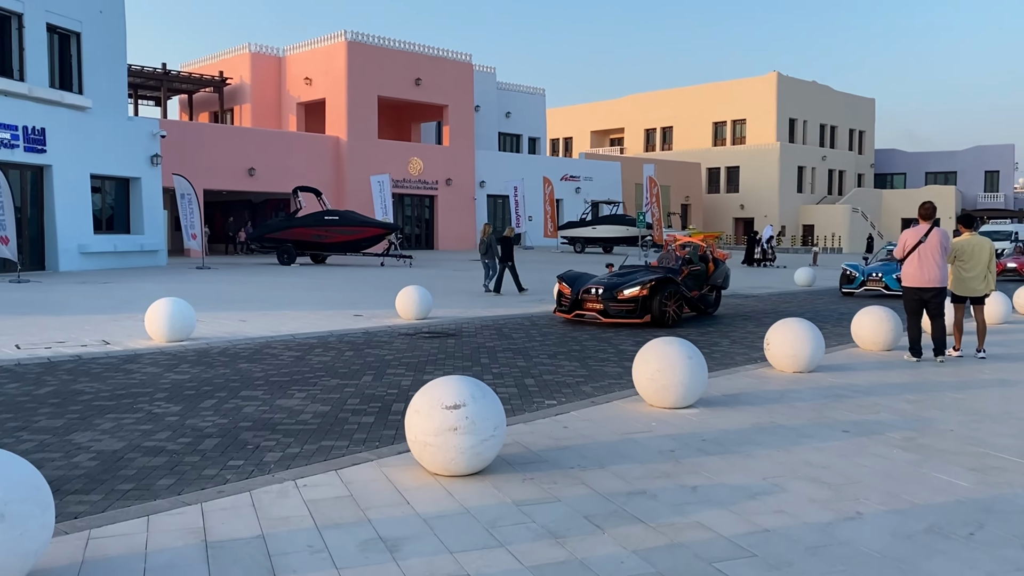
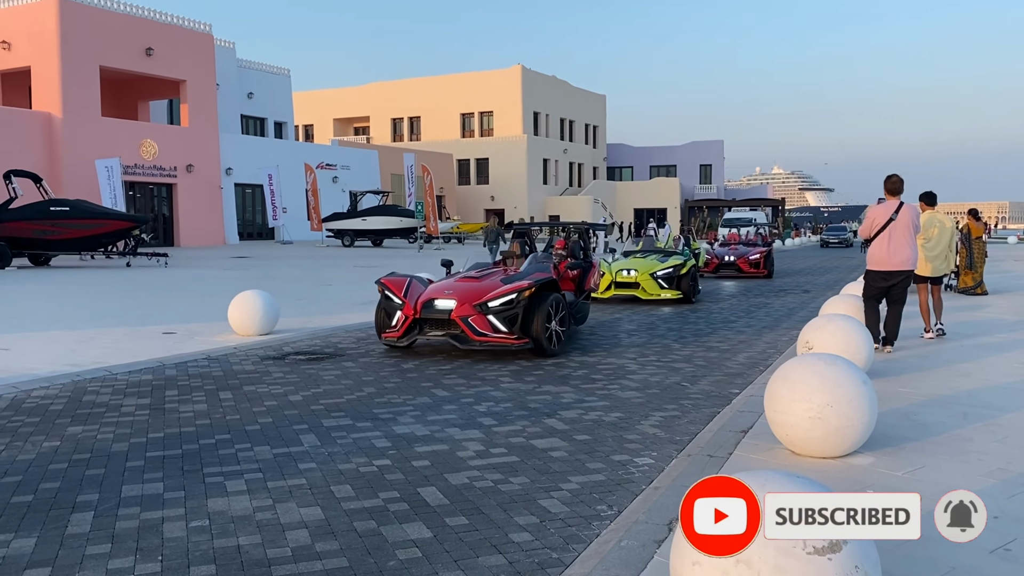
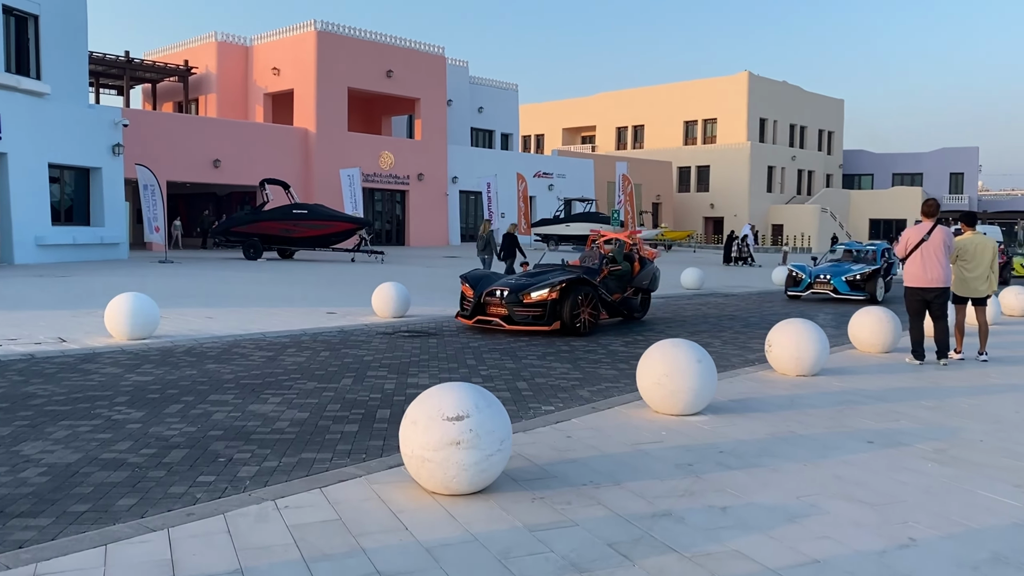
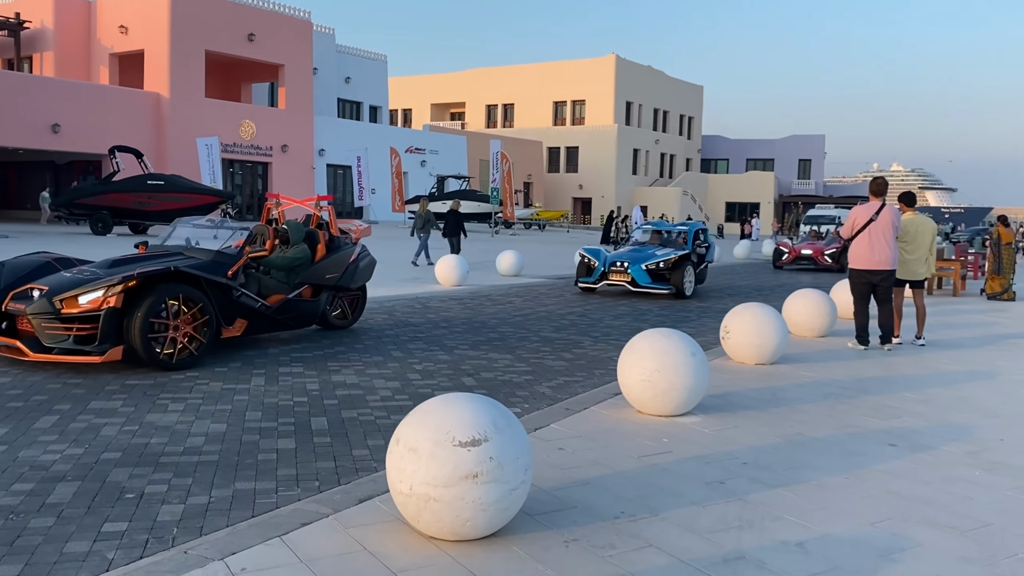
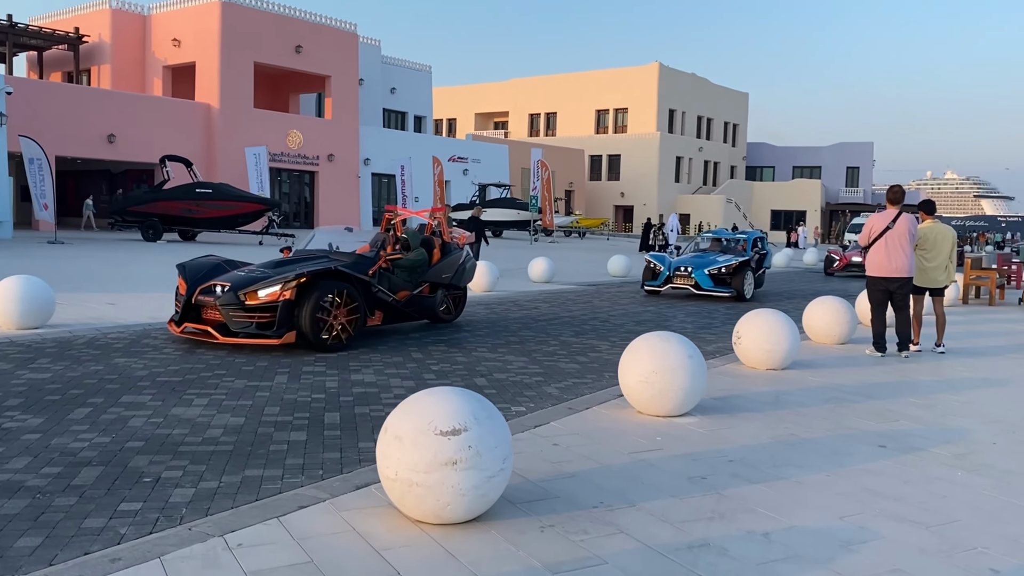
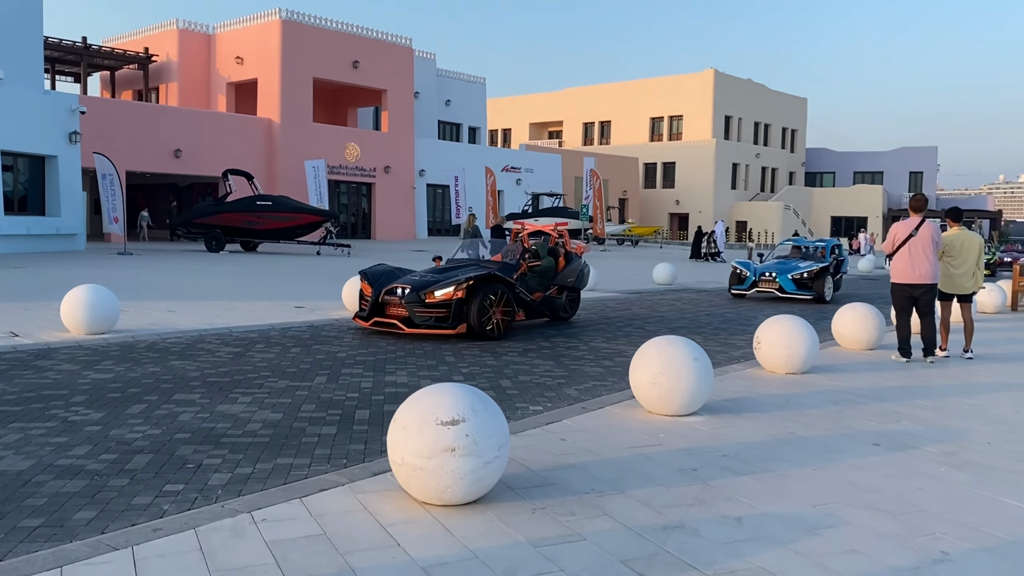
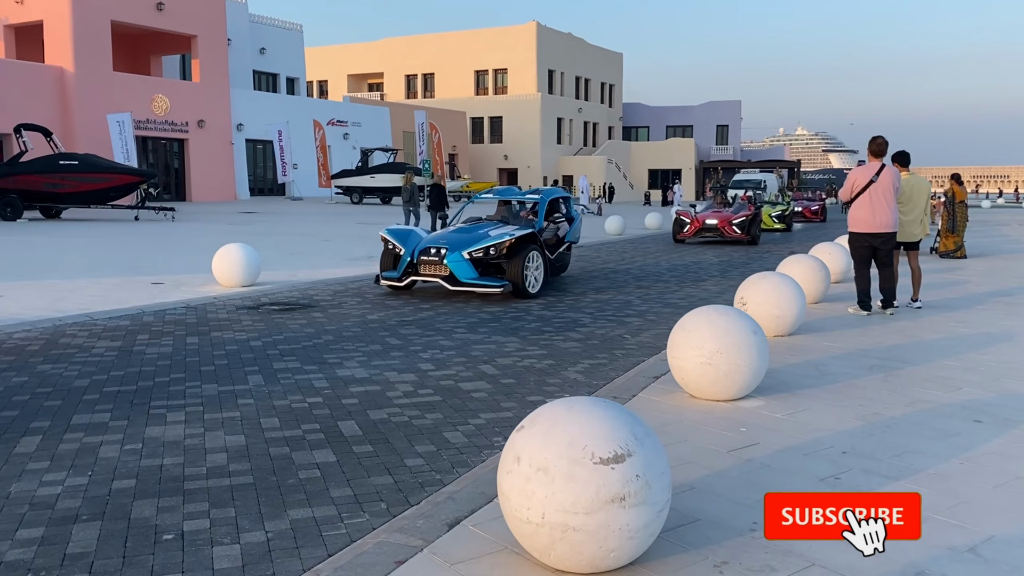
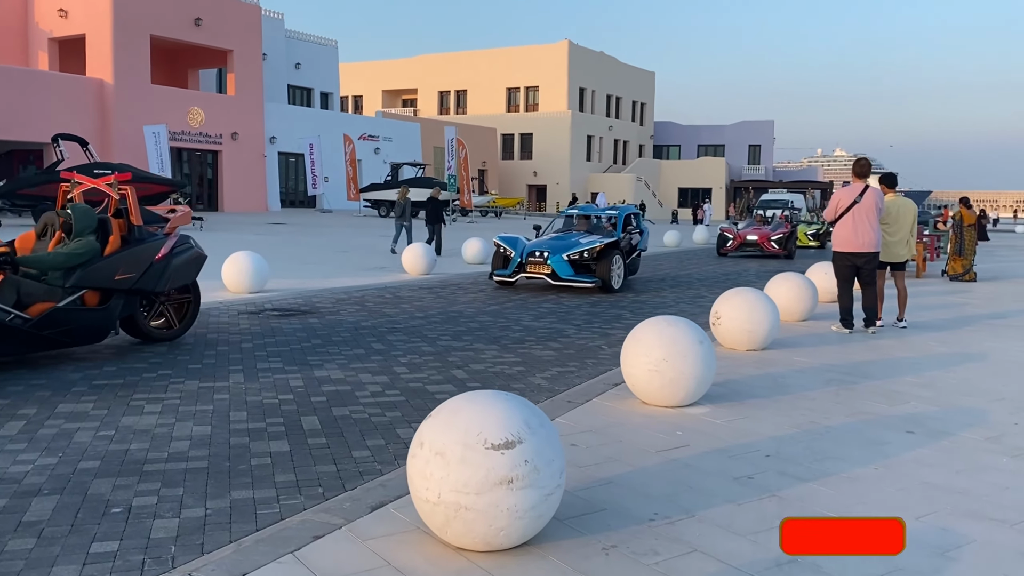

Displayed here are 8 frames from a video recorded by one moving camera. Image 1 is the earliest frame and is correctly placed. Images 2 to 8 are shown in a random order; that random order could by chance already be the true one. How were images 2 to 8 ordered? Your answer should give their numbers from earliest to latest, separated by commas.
3, 6, 5, 4, 8, 7, 2
